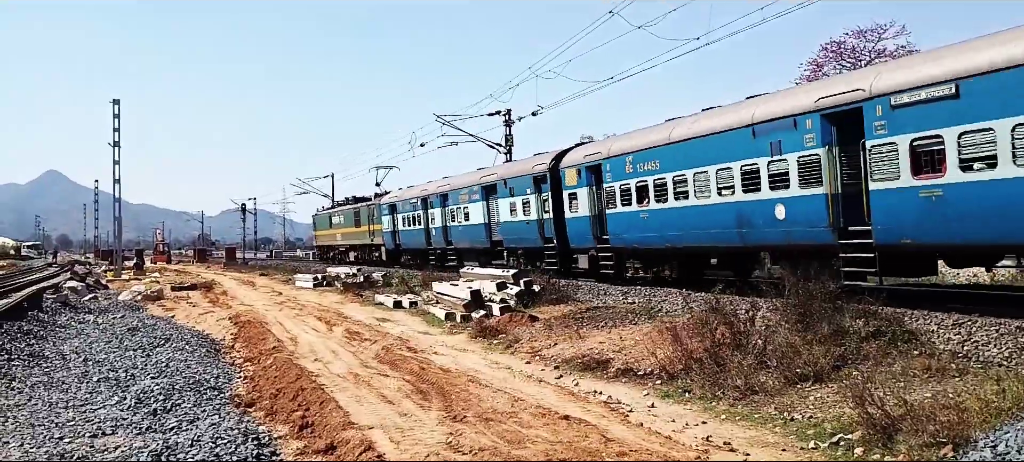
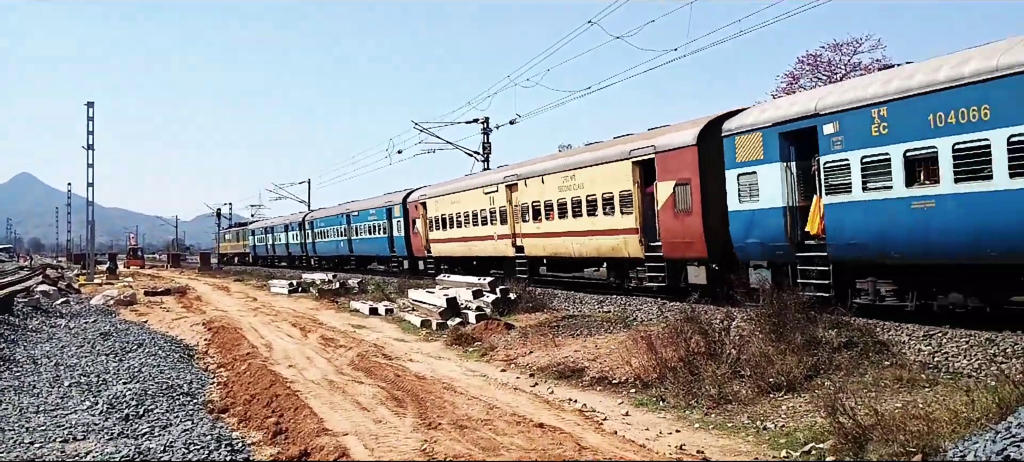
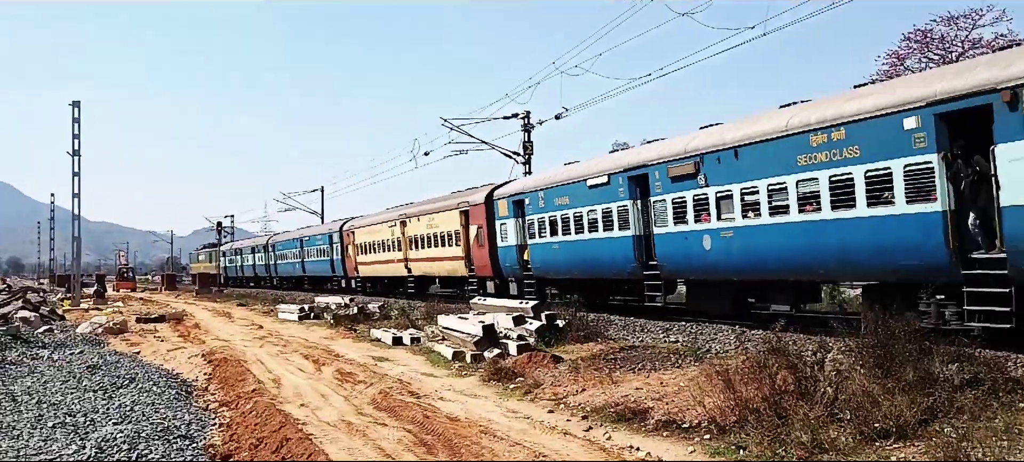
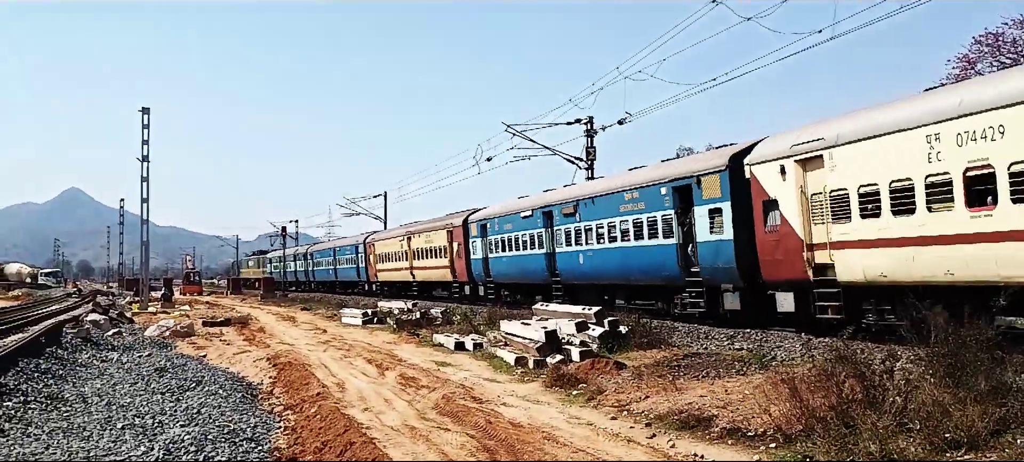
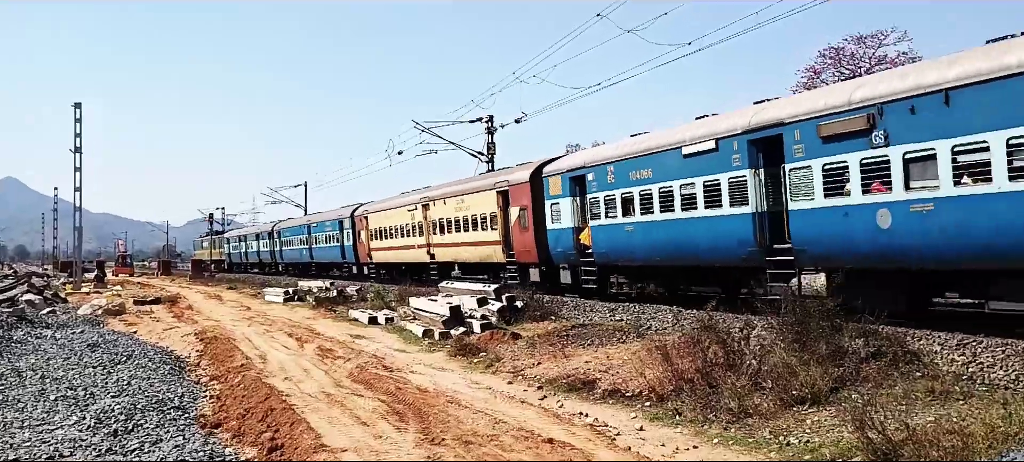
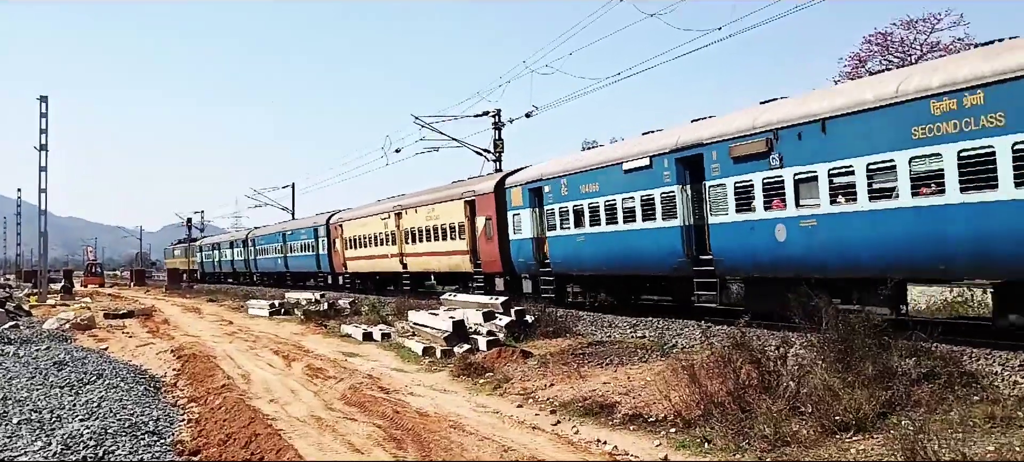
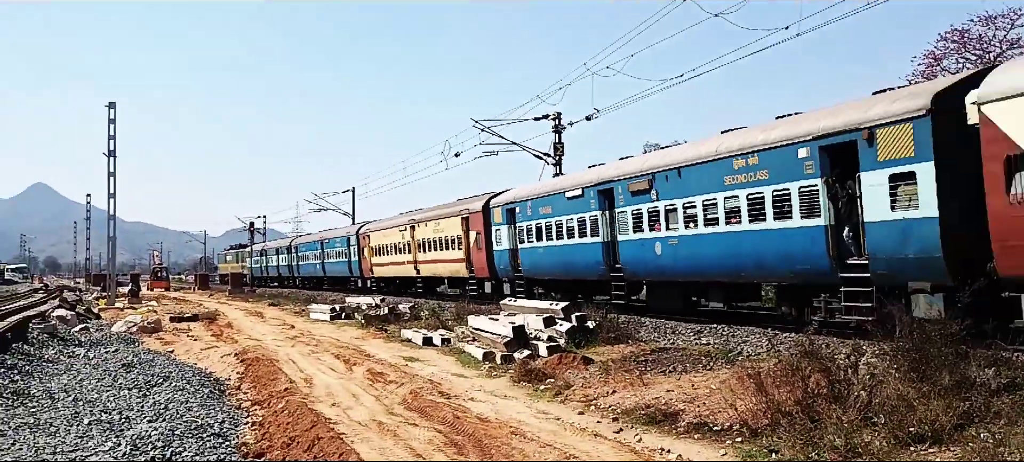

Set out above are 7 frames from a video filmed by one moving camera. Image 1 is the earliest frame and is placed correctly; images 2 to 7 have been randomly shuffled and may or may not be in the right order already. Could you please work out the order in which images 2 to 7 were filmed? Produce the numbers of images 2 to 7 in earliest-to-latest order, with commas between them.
2, 5, 6, 3, 7, 4
